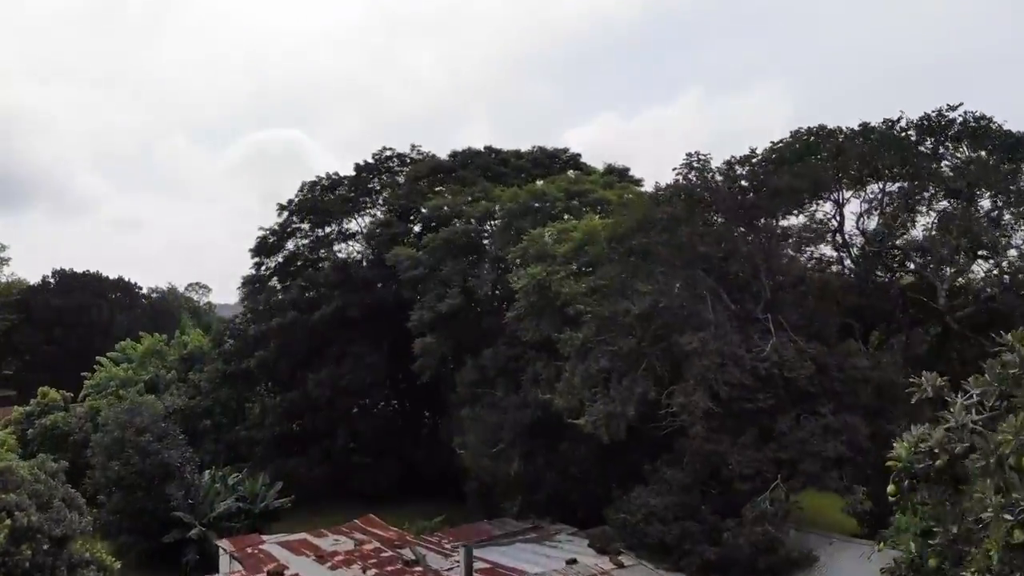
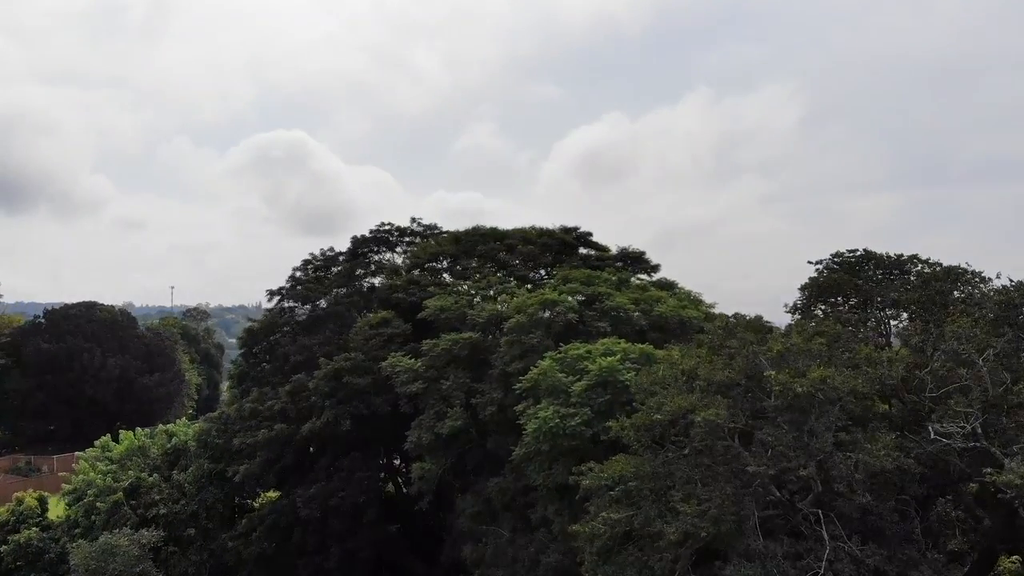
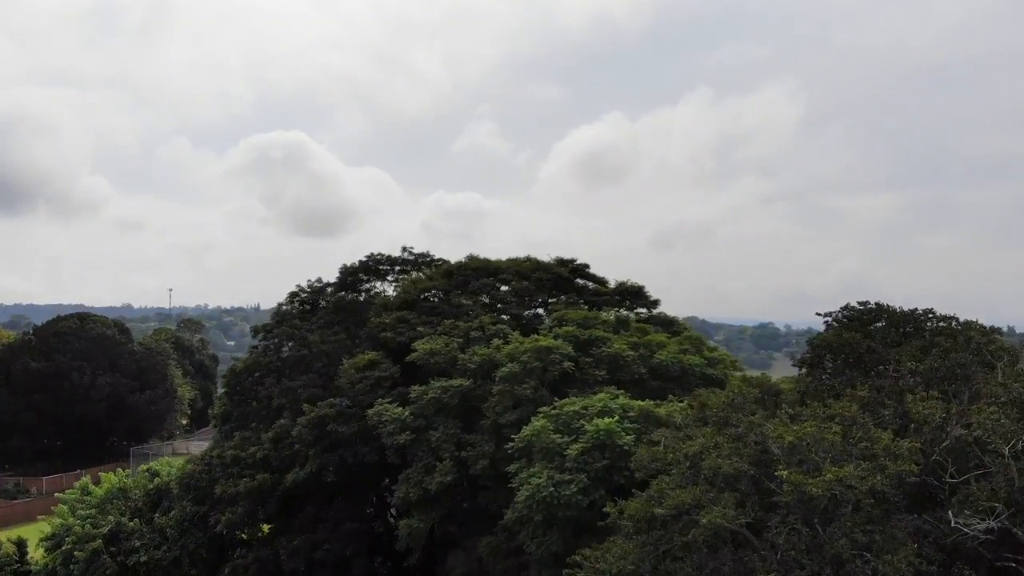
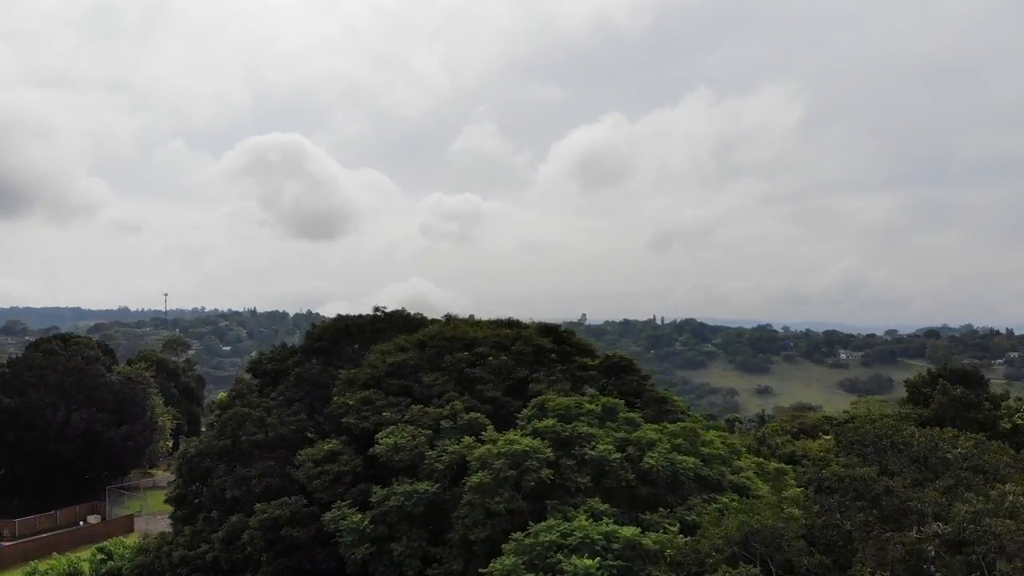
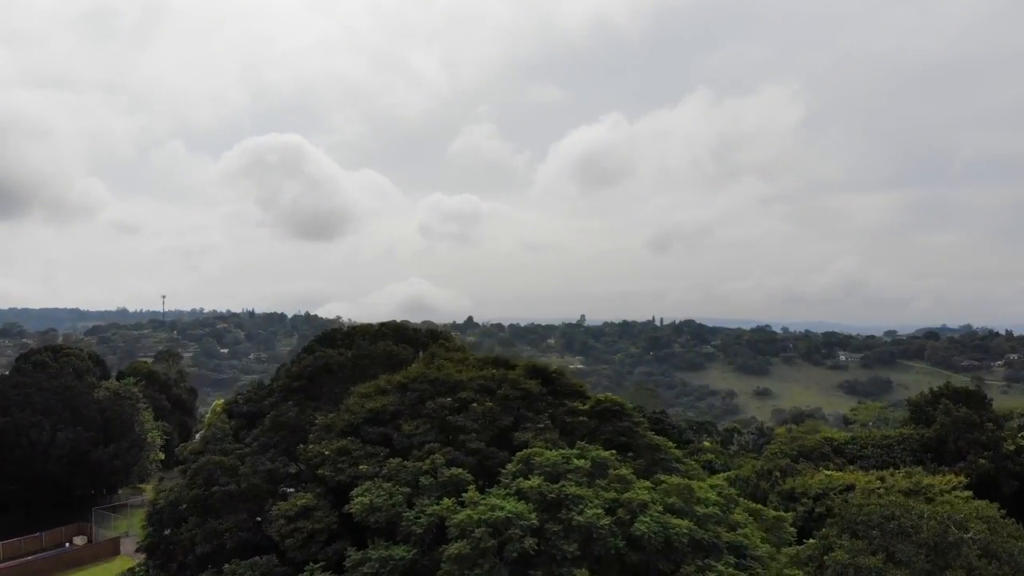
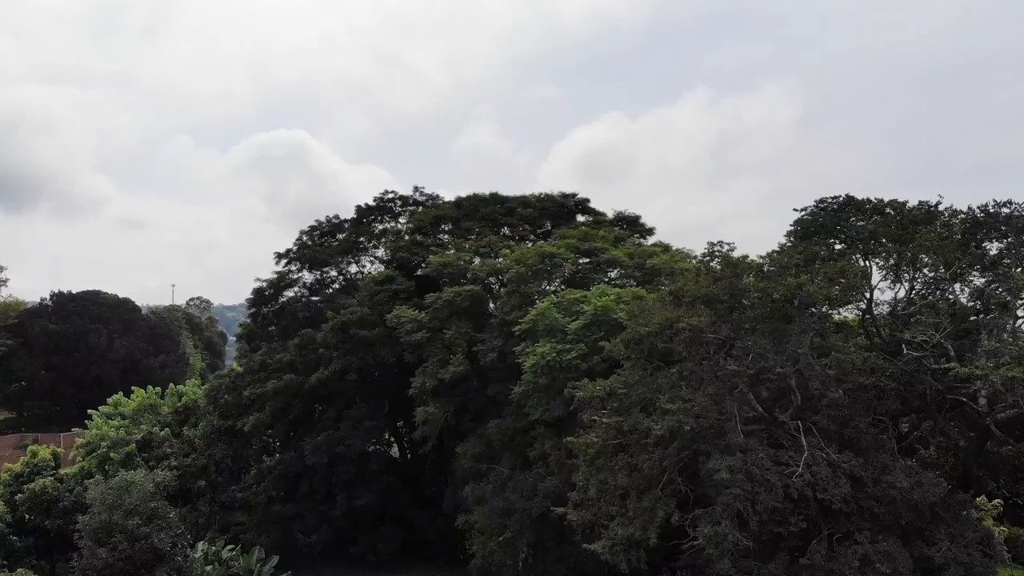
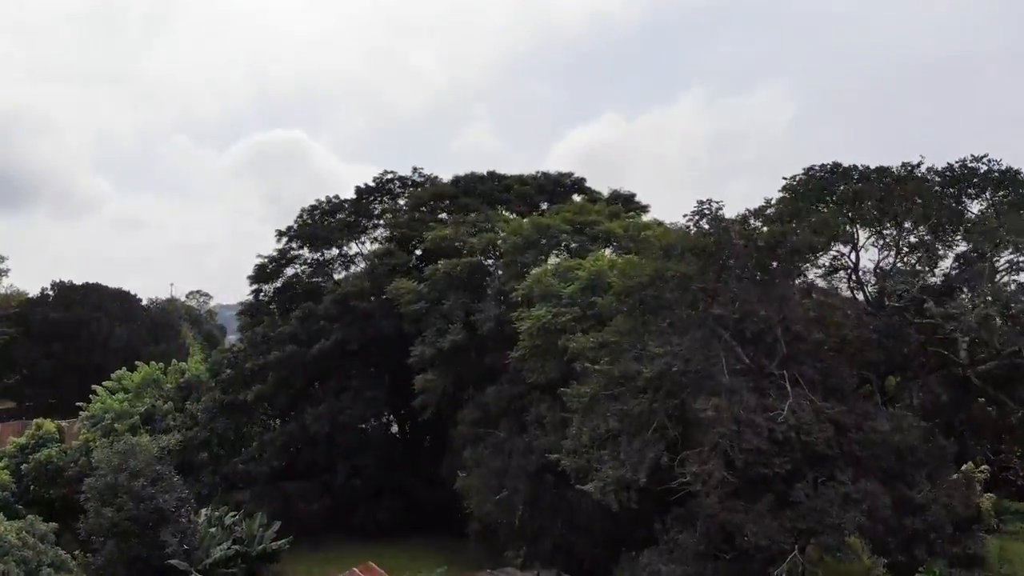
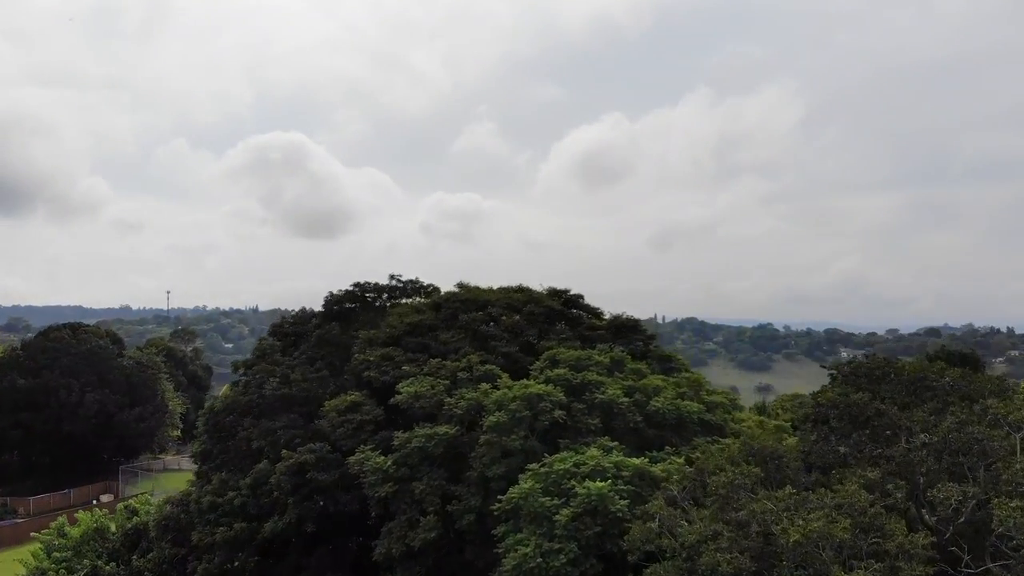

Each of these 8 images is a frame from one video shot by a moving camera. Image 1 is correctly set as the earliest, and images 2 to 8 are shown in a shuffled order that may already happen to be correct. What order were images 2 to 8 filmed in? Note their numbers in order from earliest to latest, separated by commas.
7, 6, 2, 3, 8, 4, 5
